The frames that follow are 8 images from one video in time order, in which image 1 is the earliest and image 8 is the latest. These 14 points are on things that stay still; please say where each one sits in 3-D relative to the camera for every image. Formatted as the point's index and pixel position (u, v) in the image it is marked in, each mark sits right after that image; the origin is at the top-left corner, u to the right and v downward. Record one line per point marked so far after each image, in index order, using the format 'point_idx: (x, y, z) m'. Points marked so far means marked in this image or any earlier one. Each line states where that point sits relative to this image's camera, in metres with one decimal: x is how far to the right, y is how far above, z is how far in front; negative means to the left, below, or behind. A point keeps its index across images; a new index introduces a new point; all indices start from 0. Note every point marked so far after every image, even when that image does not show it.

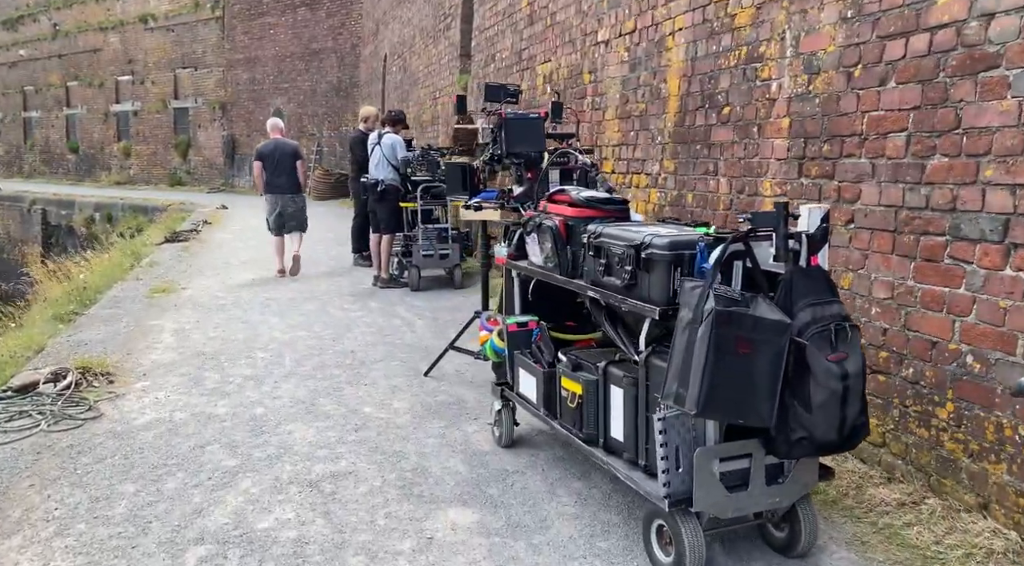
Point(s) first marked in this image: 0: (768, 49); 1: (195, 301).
0: (+1.3, +1.2, +4.5) m
1: (-3.2, -0.2, +8.8) m
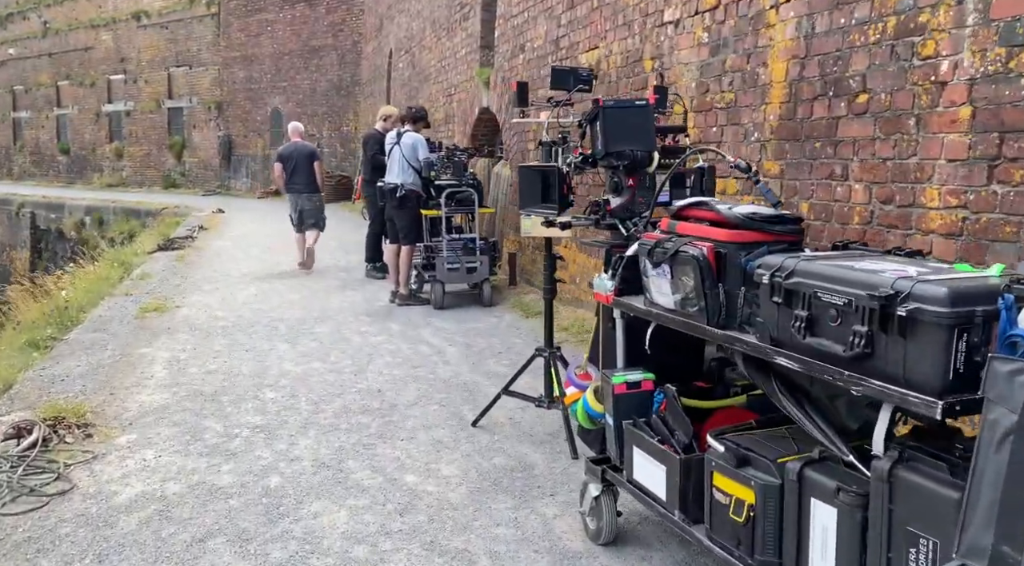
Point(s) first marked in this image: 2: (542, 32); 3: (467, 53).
0: (+1.7, +1.0, +3.4) m
1: (-2.8, -0.4, +7.8) m
2: (+0.3, +2.5, +8.6) m
3: (-0.6, +3.2, +12.3) m
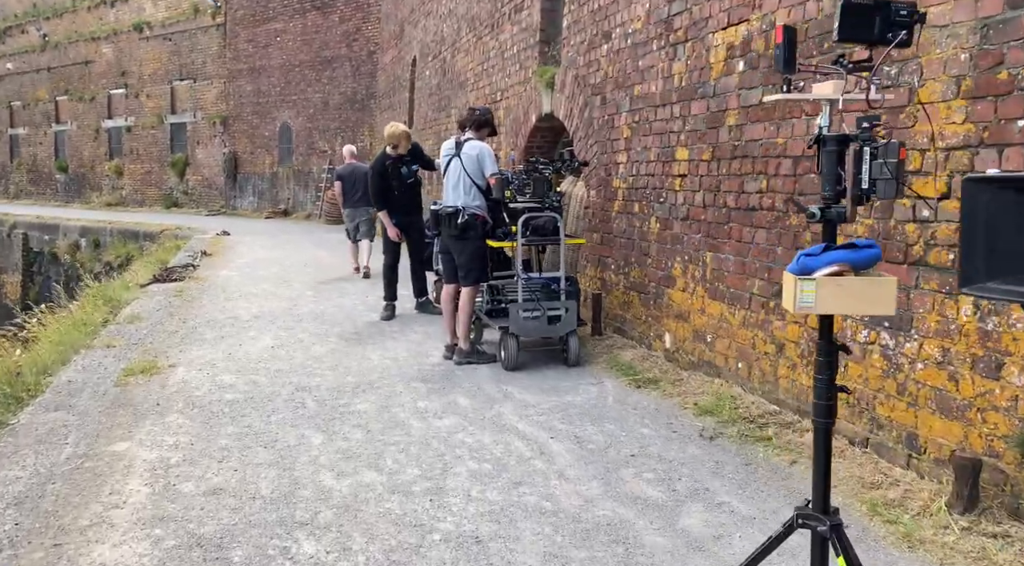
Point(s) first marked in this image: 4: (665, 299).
0: (+2.3, +0.8, +1.5) m
1: (-2.1, -0.7, +5.8) m
2: (+1.0, +2.1, +6.7) m
3: (+0.1, +2.7, +10.4) m
4: (+1.1, -0.1, +6.3) m
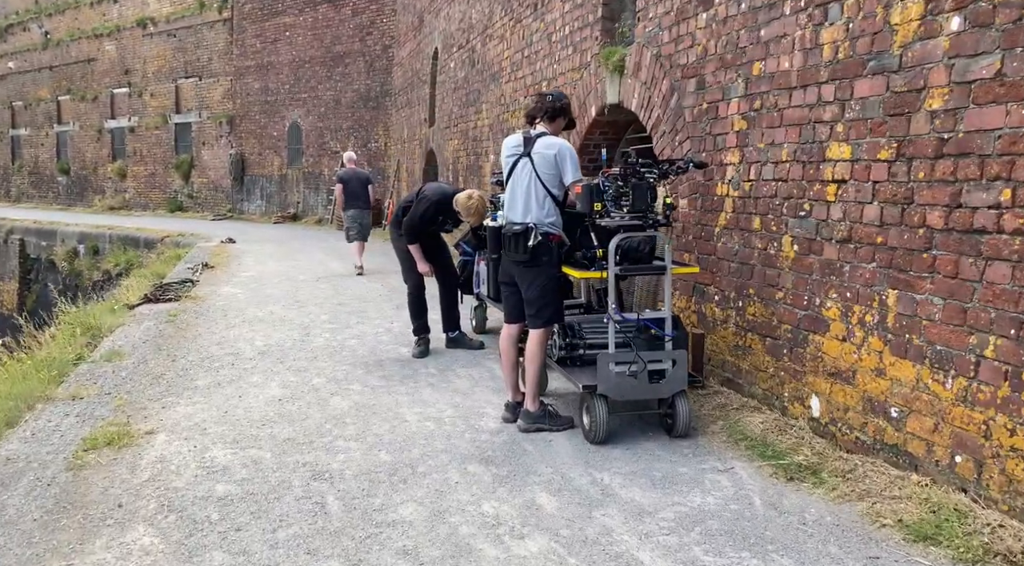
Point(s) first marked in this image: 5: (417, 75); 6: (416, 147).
0: (+2.8, +0.5, -0.2) m
1: (-1.7, -1.0, +4.2) m
2: (+1.5, +1.8, +5.0) m
3: (+0.6, +2.5, +8.8) m
4: (+1.6, -0.3, +4.7) m
5: (-2.1, +4.6, +19.5) m
6: (-2.2, +3.1, +19.8) m
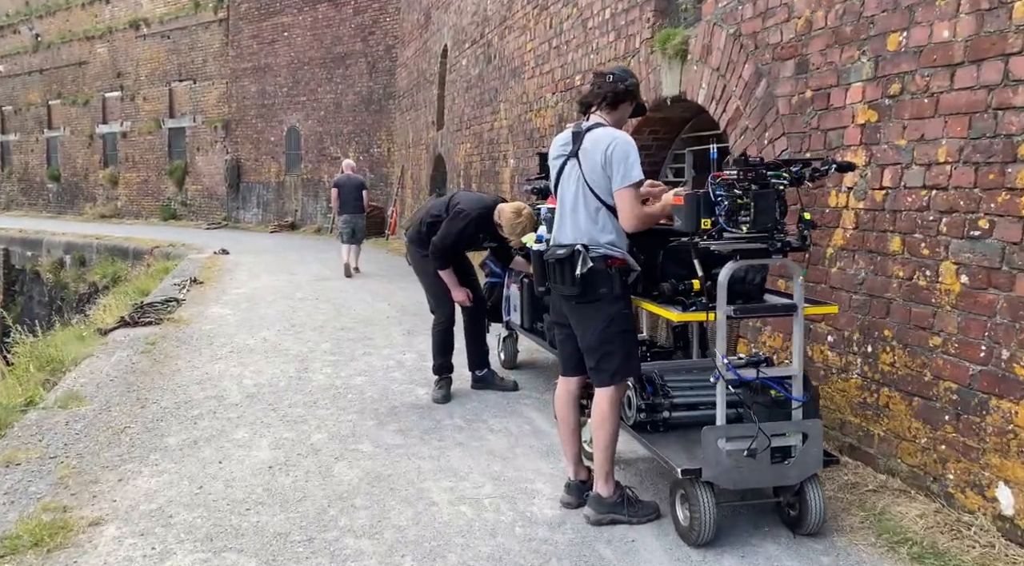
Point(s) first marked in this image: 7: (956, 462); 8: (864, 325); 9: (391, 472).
0: (+3.0, +0.4, -1.4) m
1: (-1.4, -1.1, +3.0) m
2: (+1.7, +1.6, +3.8) m
3: (+0.9, +2.3, +7.5) m
4: (+1.9, -0.5, +3.4) m
5: (-1.8, +4.3, +18.3) m
6: (-1.9, +2.8, +18.5) m
7: (+1.8, -0.7, +3.6) m
8: (+1.7, -0.2, +4.2) m
9: (-0.6, -1.0, +4.6) m
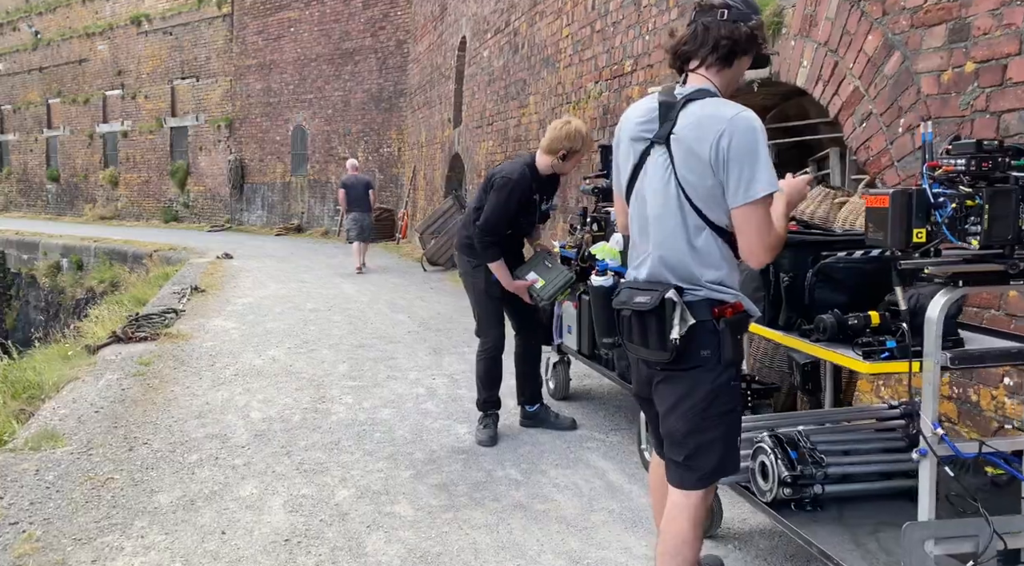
0: (+3.4, +0.3, -2.4) m
1: (-1.1, -1.2, +2.0) m
2: (+2.1, +1.5, +2.8) m
3: (+1.2, +2.2, +6.5) m
4: (+2.2, -0.6, +2.4) m
5: (-1.4, +4.2, +17.3) m
6: (-1.5, +2.6, +17.6) m
7: (+2.2, -0.8, +2.6) m
8: (+2.0, -0.3, +3.2) m
9: (-0.3, -1.1, +3.6) m
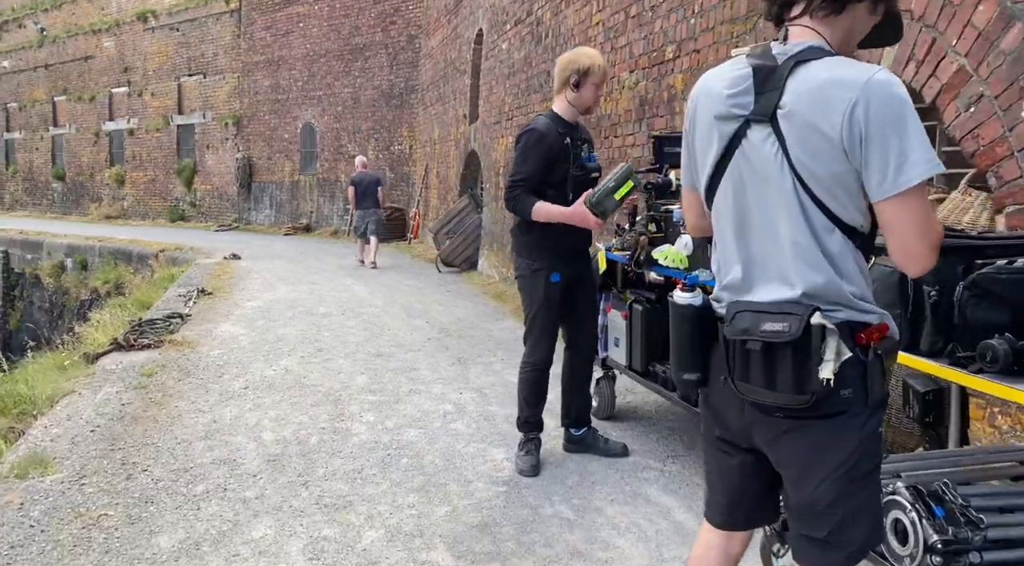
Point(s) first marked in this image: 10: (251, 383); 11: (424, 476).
0: (+3.5, +0.2, -3.0) m
1: (-0.8, -1.3, +1.4) m
2: (+2.3, +1.5, +2.2) m
3: (+1.5, +2.1, +6.0) m
4: (+2.4, -0.7, +1.8) m
5: (-1.1, +4.2, +16.7) m
6: (-1.2, +2.6, +17.0) m
7: (+2.4, -0.9, +2.0) m
8: (+2.2, -0.3, +2.6) m
9: (-0.1, -1.1, +3.0) m
10: (-1.9, -0.7, +6.5) m
11: (-0.4, -1.0, +4.4) m
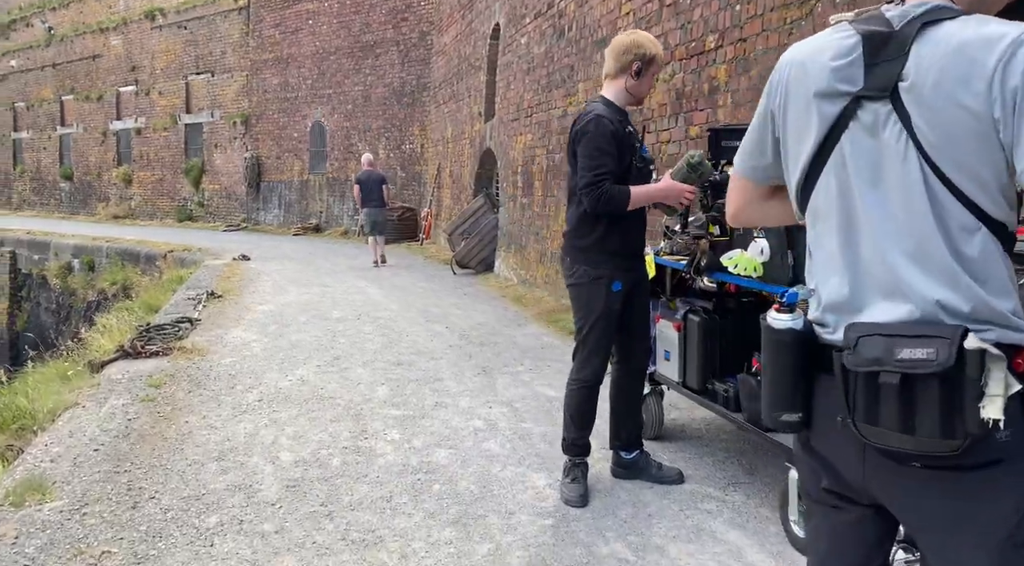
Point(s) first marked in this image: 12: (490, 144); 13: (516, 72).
0: (+3.7, +0.2, -3.5) m
1: (-0.7, -1.3, +1.0) m
2: (+2.5, +1.5, +1.8) m
3: (+1.7, +2.1, +5.5) m
4: (+2.6, -0.7, +1.4) m
5: (-0.8, +4.1, +16.3) m
6: (-0.9, +2.6, +16.6) m
7: (+2.6, -0.9, +1.5) m
8: (+2.4, -0.4, +2.1) m
9: (+0.1, -1.2, +2.6) m
10: (-1.7, -0.8, +6.1) m
11: (-0.2, -1.0, +4.0) m
12: (-0.3, +2.3, +14.2) m
13: (+0.1, +3.0, +12.4) m
